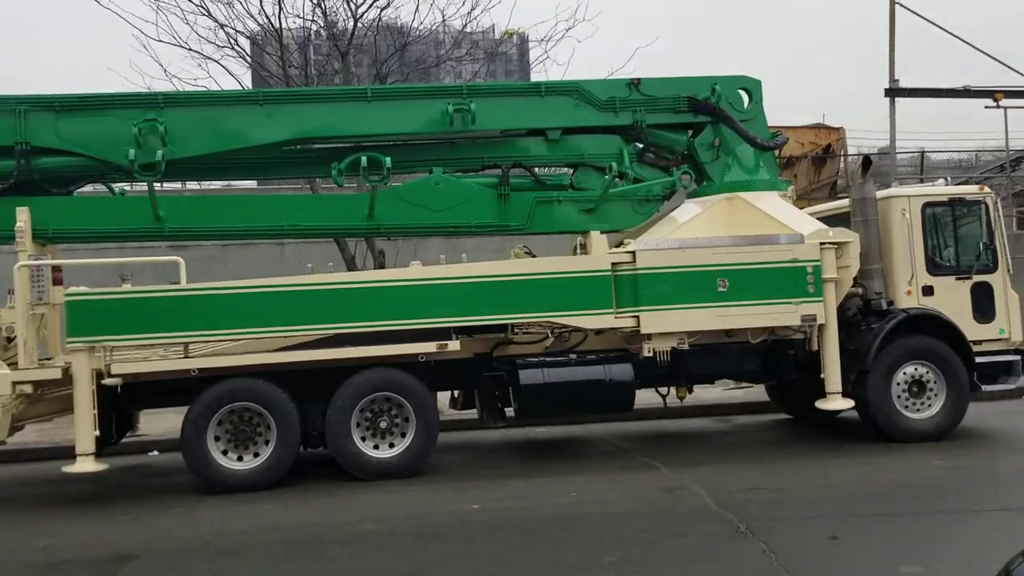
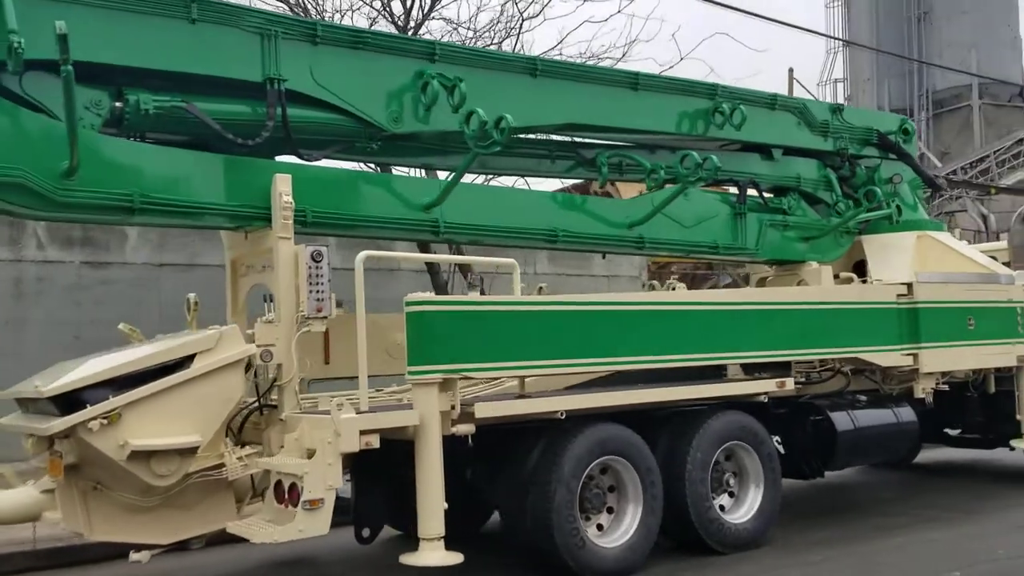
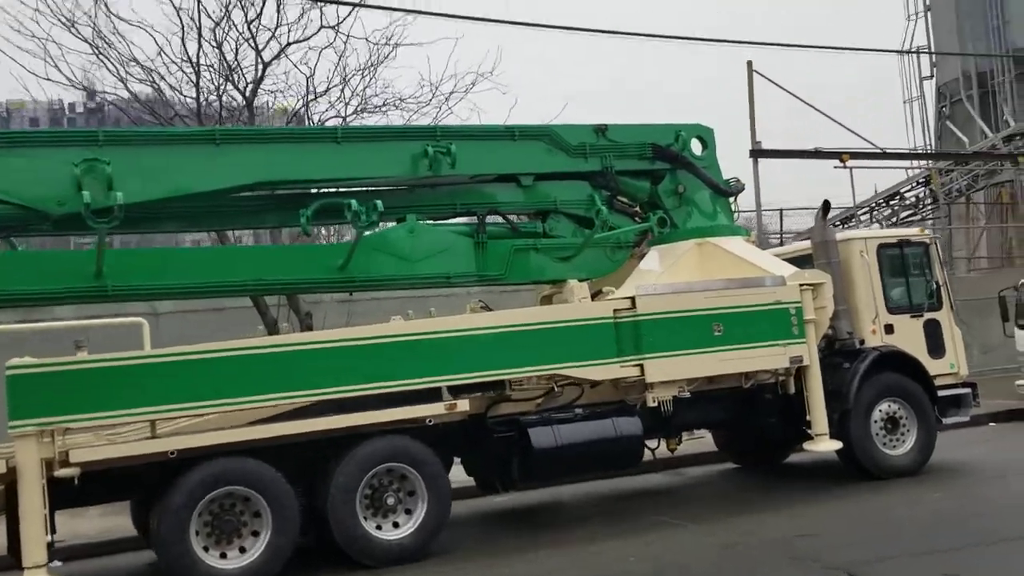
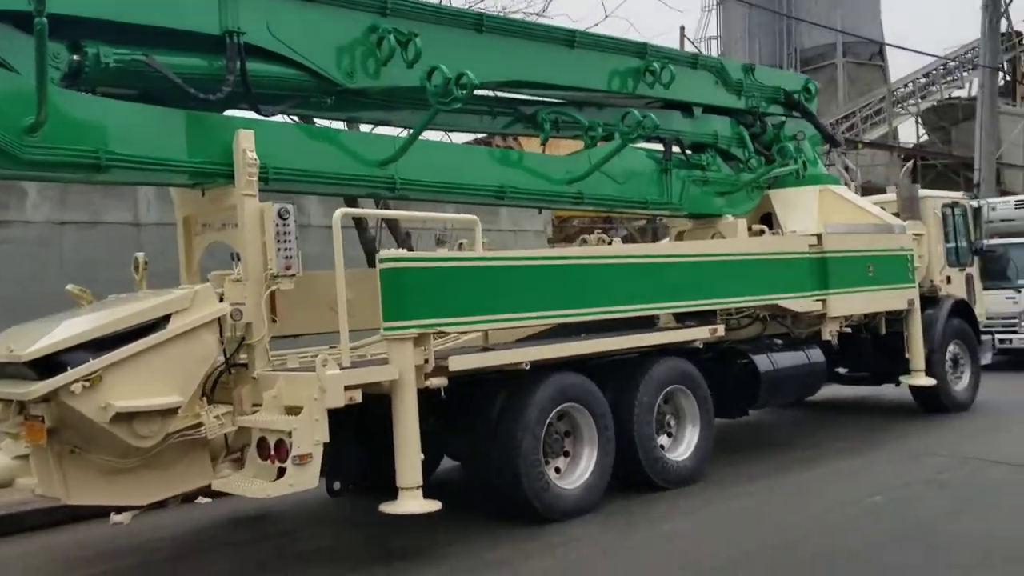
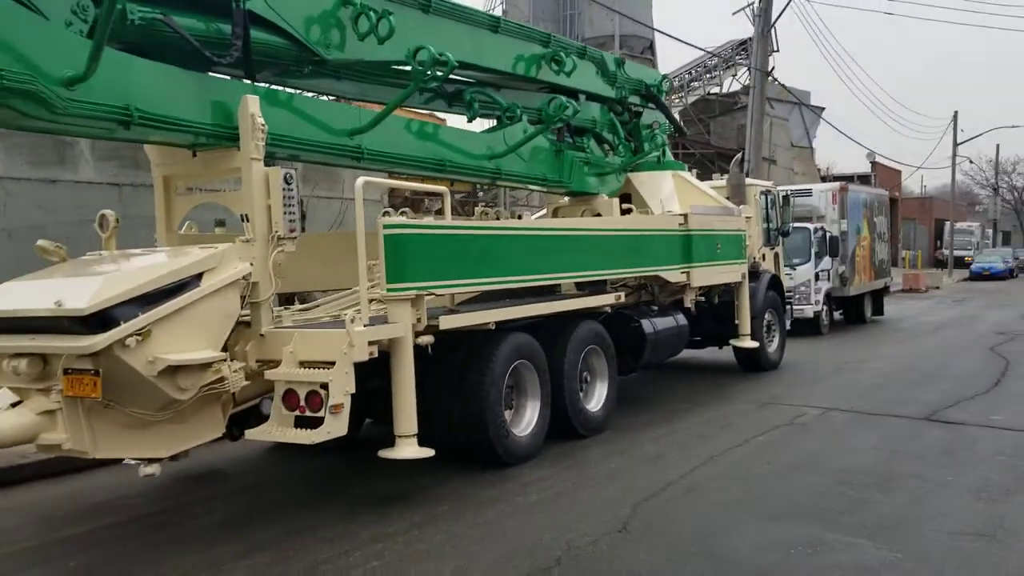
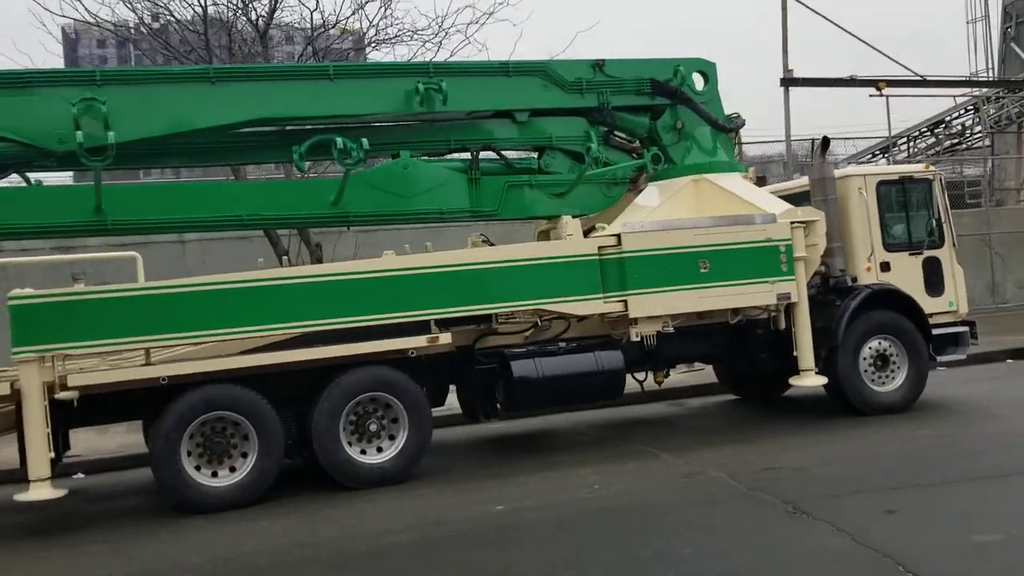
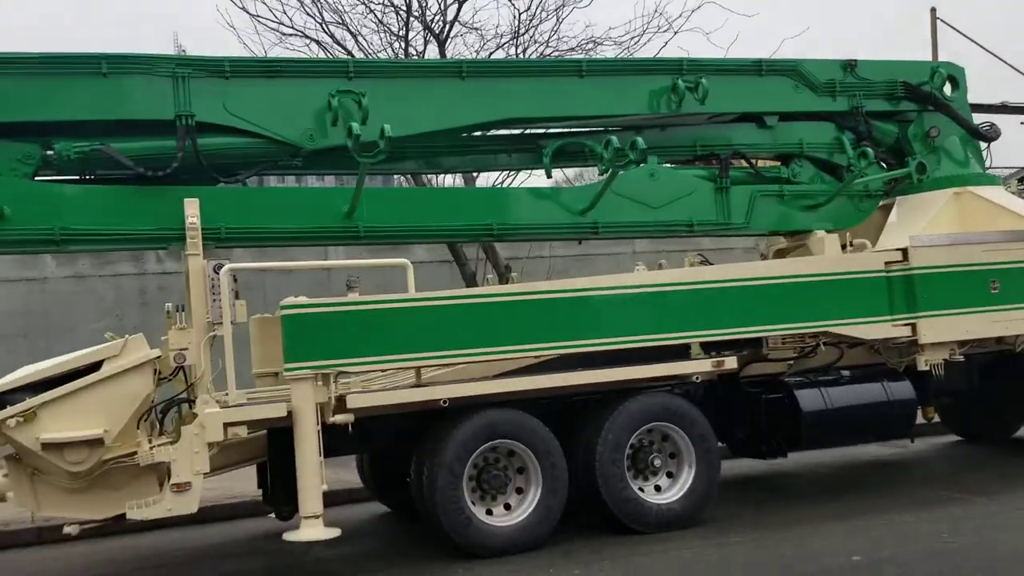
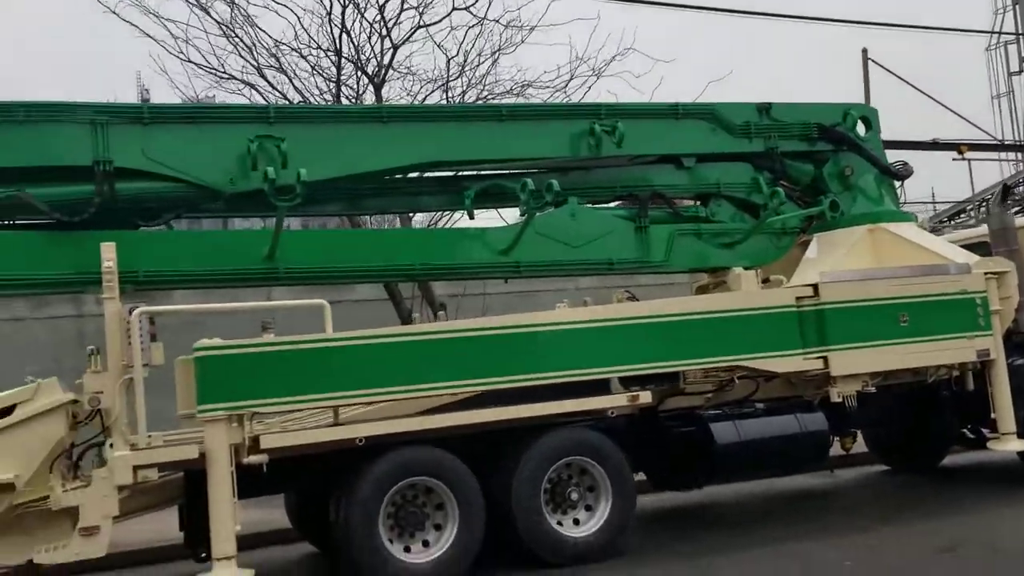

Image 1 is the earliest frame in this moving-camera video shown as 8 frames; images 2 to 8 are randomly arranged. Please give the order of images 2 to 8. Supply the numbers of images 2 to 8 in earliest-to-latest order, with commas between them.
6, 3, 8, 7, 2, 4, 5
